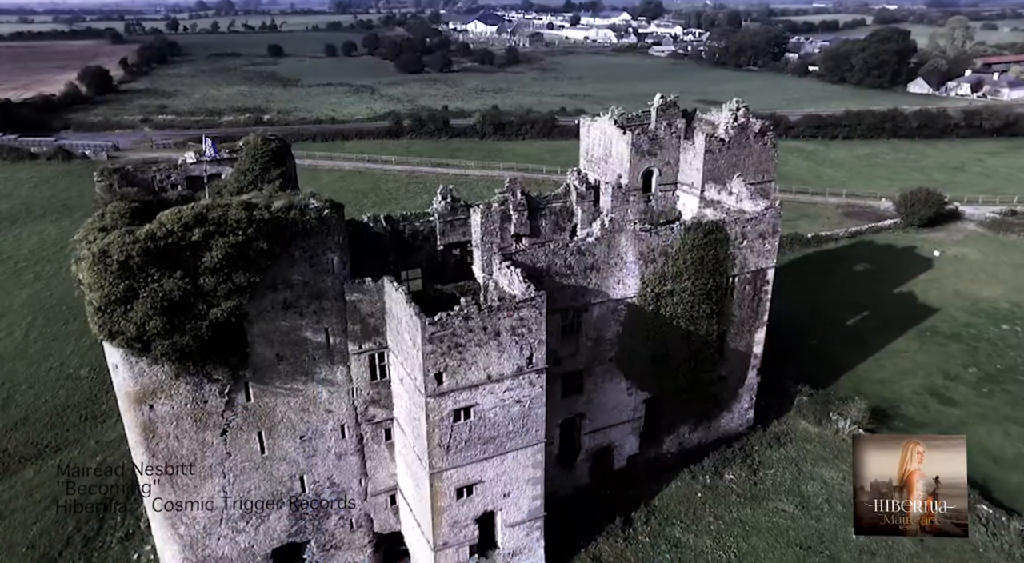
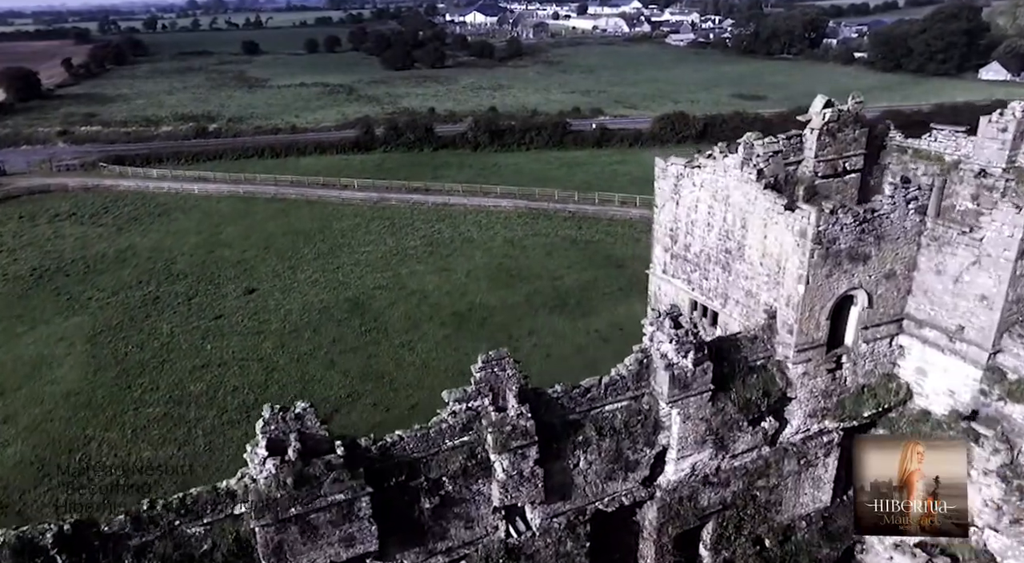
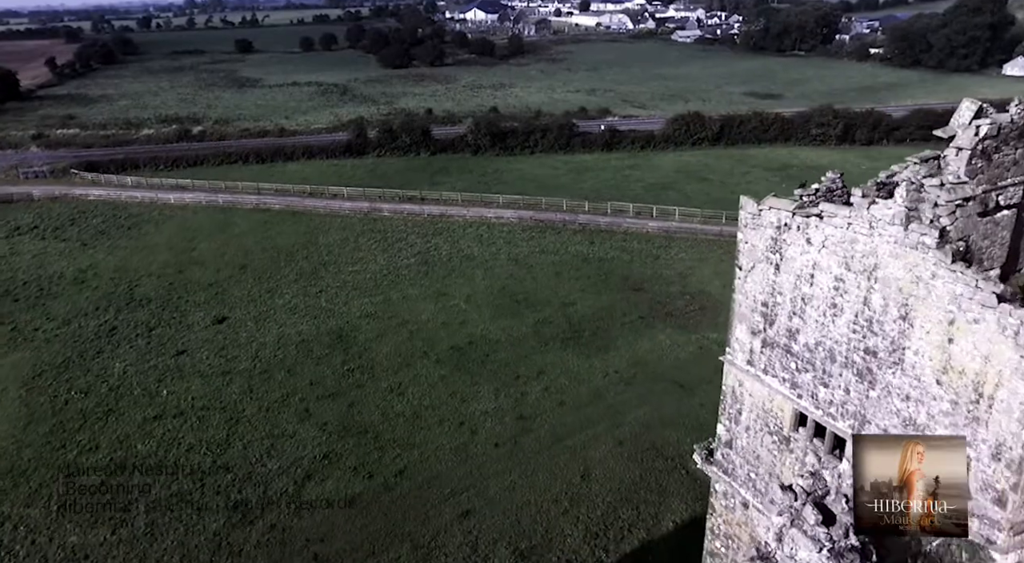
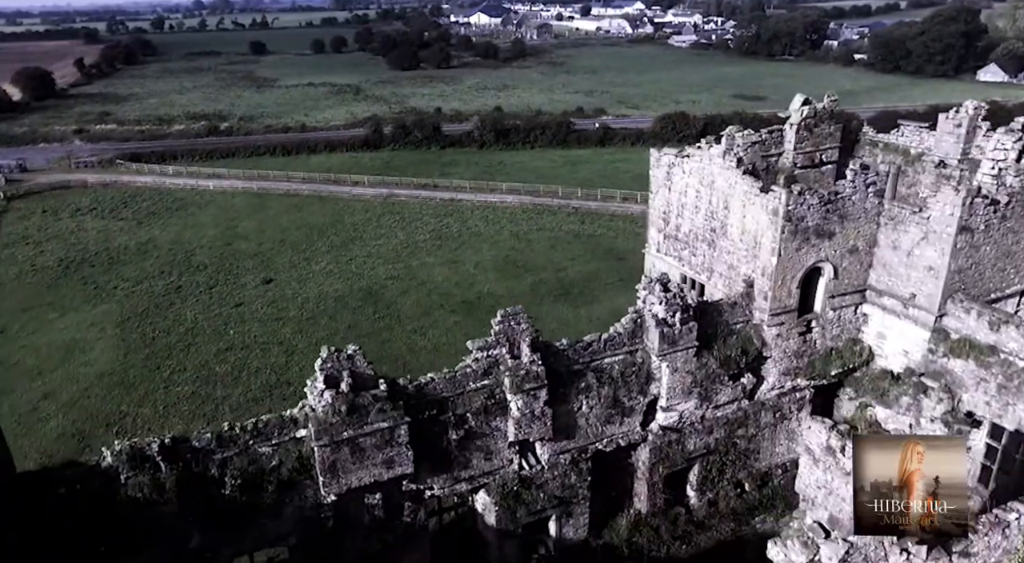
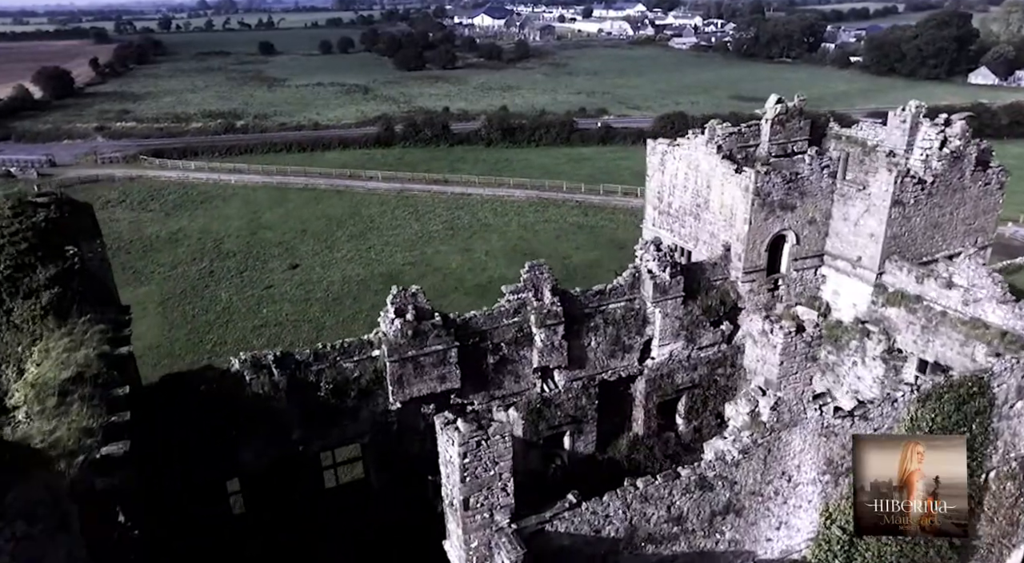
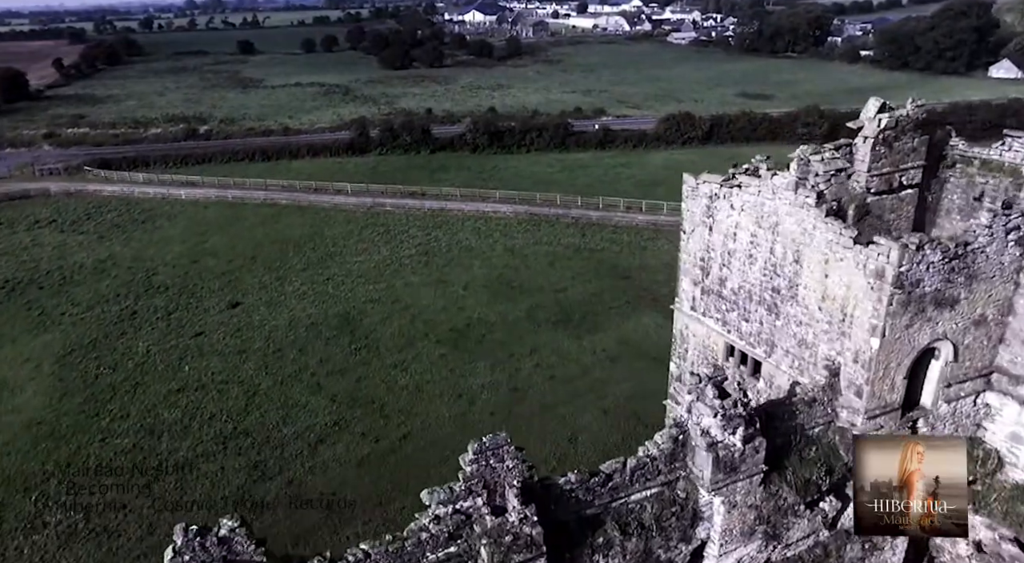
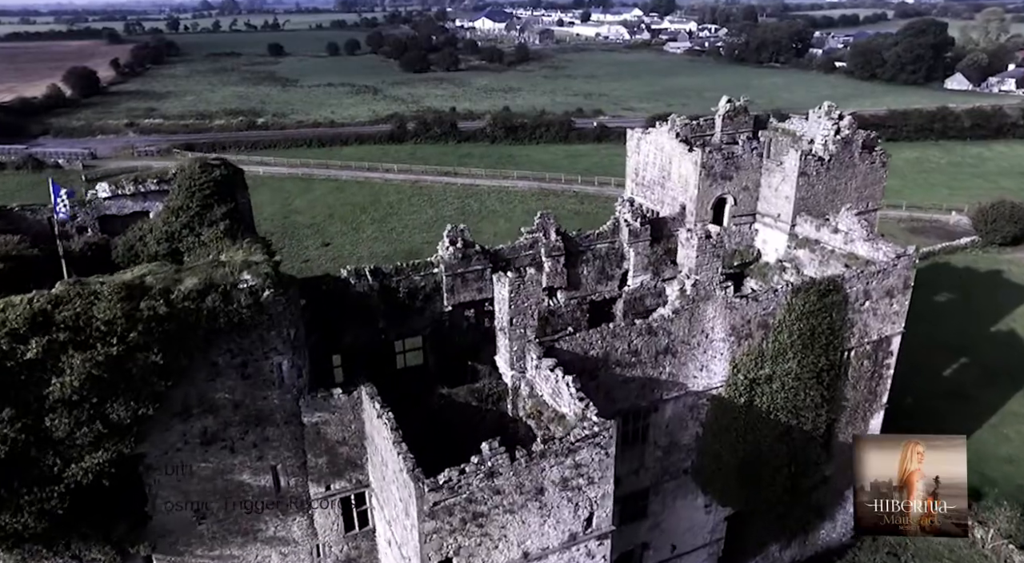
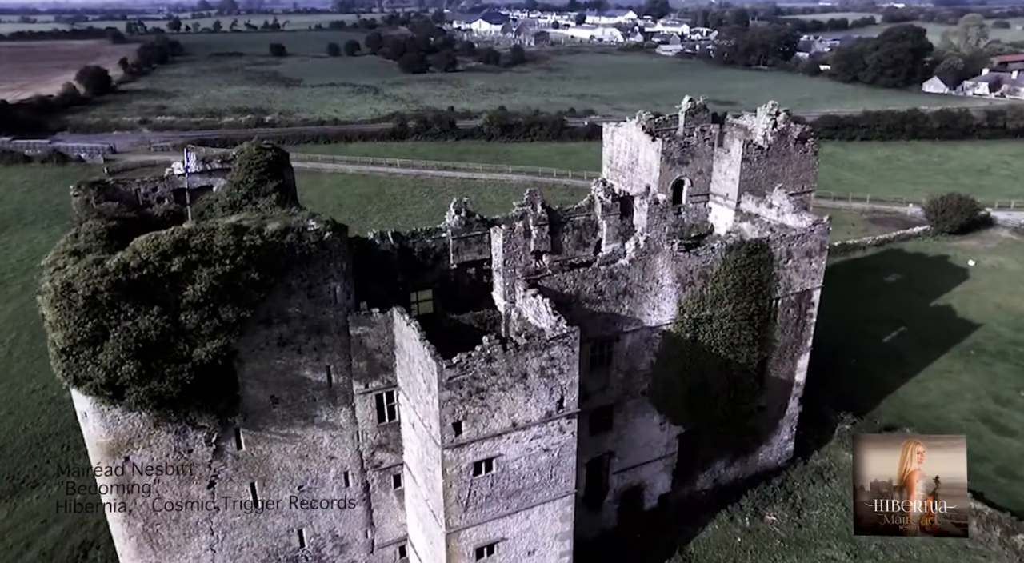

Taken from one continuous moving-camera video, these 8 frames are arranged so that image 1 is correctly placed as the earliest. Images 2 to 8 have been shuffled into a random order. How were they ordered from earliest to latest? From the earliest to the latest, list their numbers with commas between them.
8, 7, 5, 4, 2, 6, 3
